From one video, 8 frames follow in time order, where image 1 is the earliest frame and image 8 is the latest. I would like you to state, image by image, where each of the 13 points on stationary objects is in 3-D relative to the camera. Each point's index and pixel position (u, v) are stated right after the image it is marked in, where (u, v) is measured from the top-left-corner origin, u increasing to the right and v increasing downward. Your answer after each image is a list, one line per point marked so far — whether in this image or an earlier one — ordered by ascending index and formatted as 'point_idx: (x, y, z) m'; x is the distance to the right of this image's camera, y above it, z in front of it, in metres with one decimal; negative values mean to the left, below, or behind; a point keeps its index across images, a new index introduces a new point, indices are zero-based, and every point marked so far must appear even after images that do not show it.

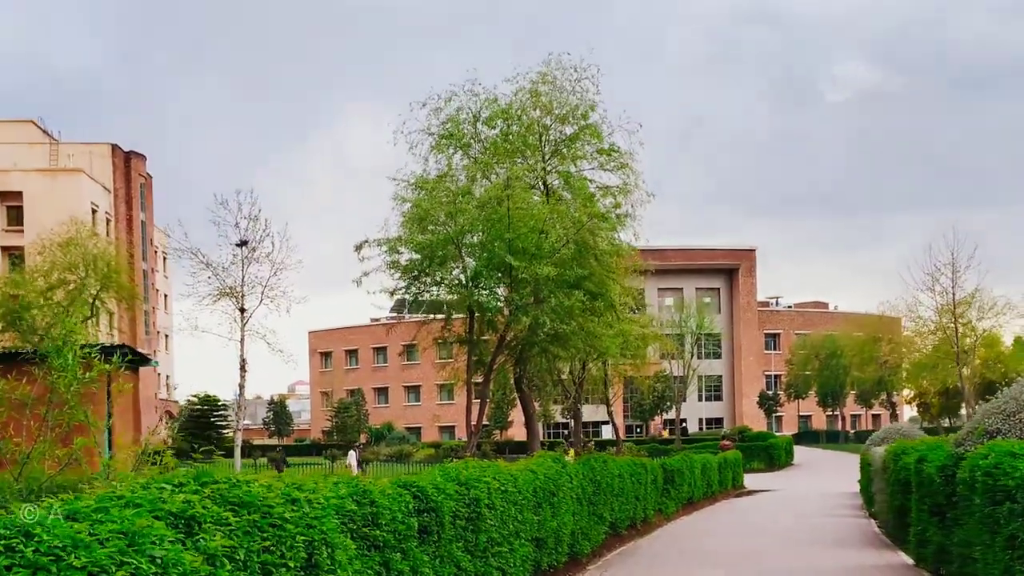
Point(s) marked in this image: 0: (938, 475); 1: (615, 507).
0: (+6.3, -2.8, +12.9) m
1: (+2.3, -4.7, +18.6) m
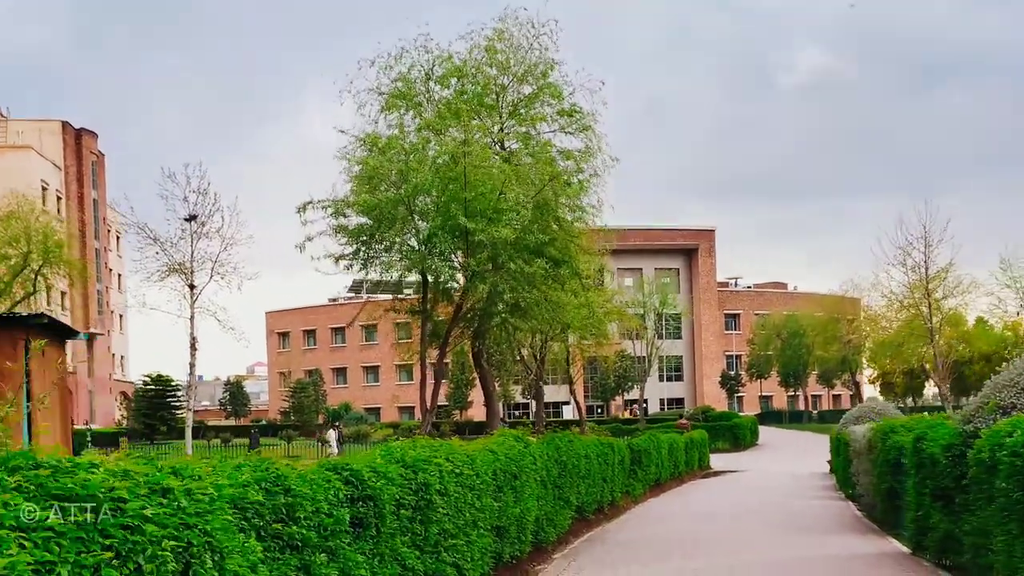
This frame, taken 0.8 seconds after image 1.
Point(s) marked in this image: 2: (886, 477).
0: (+5.8, -2.3, +11.6) m
1: (+1.4, -4.0, +17.2) m
2: (+6.9, -3.5, +15.9) m
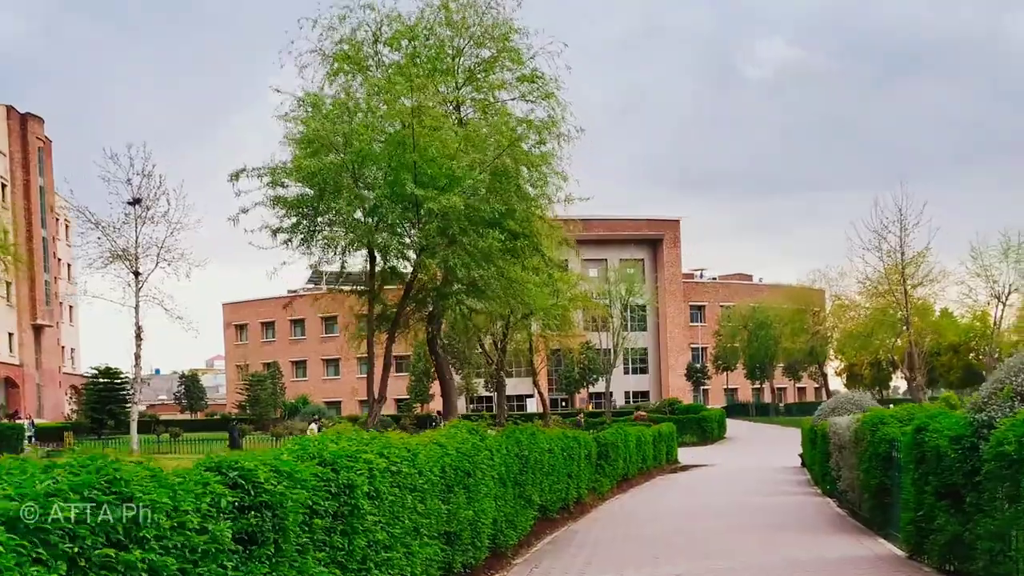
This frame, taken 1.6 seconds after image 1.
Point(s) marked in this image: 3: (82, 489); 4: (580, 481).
0: (+5.2, -1.9, +10.3) m
1: (+0.6, -3.7, +15.7) m
2: (+6.1, -3.1, +14.6) m
3: (-2.0, -1.0, +4.1) m
4: (+1.5, -4.3, +19.5) m
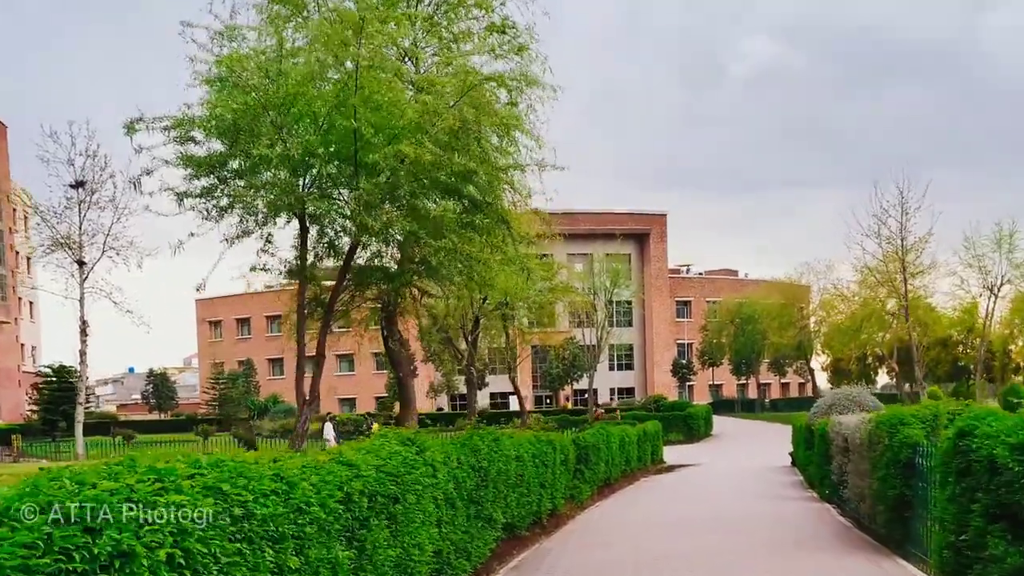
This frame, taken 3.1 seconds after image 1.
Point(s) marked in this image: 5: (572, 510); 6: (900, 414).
0: (+4.6, -1.6, +8.1) m
1: (0.0, -3.3, +13.4) m
2: (+5.5, -2.8, +12.4) m
3: (-2.5, -0.7, +1.8) m
4: (+0.8, -4.0, +17.3) m
5: (+1.3, -5.1, +19.9) m
6: (+5.7, -1.9, +12.8) m
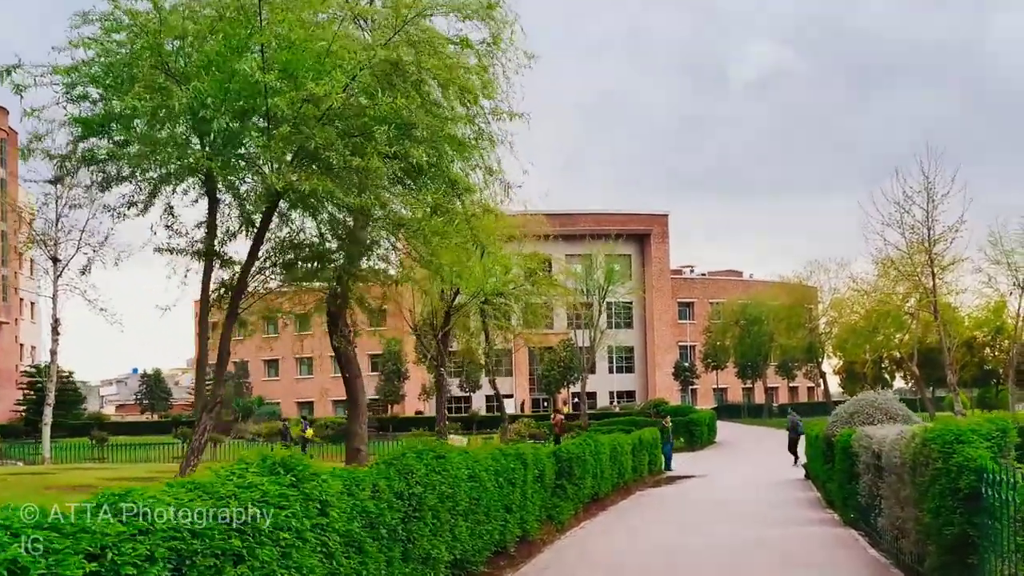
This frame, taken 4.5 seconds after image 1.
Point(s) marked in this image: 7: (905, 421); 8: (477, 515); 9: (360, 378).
0: (+4.0, -1.3, +5.3) m
1: (-0.6, -3.1, +10.7) m
2: (+4.9, -2.5, +9.6) m
3: (-3.1, -0.4, -1.0) m
4: (+0.2, -3.7, +14.5) m
5: (+0.8, -4.9, +17.1) m
6: (+5.1, -1.6, +10.0) m
7: (+8.6, -2.9, +19.0) m
8: (-0.4, -3.0, +11.6) m
9: (-3.1, -1.7, +17.8) m
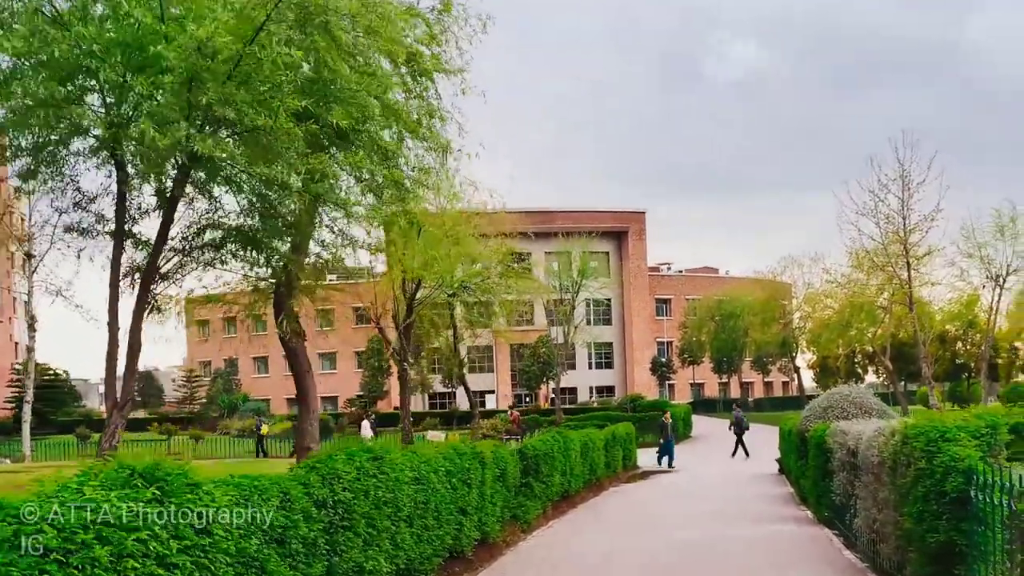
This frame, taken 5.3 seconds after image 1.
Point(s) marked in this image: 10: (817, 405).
0: (+3.5, -1.2, +4.5) m
1: (-1.2, -2.9, +9.7) m
2: (+4.3, -2.4, +8.8) m
3: (-3.4, -0.3, -2.0) m
4: (-0.5, -3.5, +13.6) m
5: (0.0, -4.7, +16.2) m
6: (+4.5, -1.5, +9.2) m
7: (+7.8, -2.7, +18.3) m
8: (-1.0, -2.8, +10.7) m
9: (-3.8, -1.5, +16.8) m
10: (+6.9, -2.6, +19.4) m
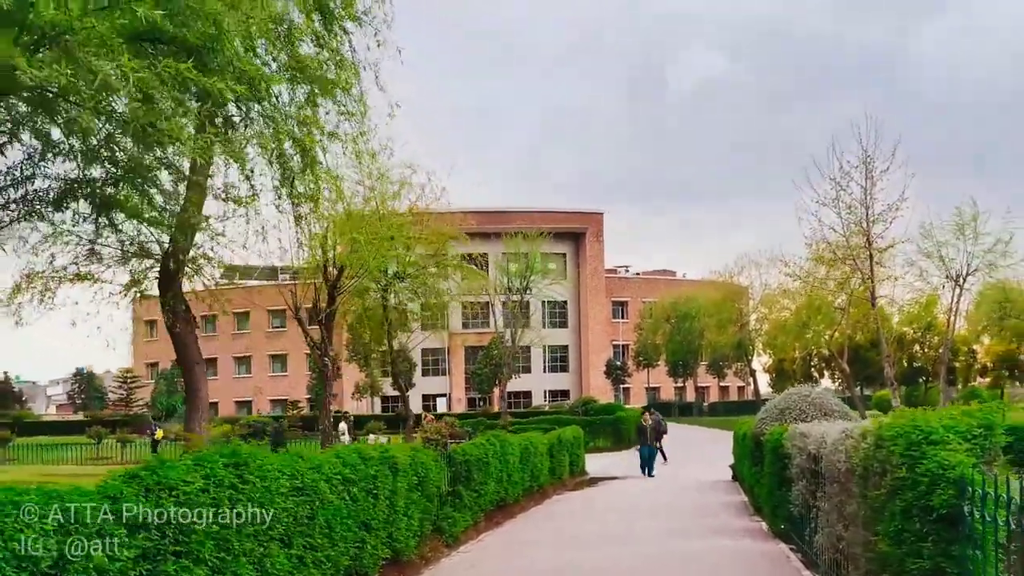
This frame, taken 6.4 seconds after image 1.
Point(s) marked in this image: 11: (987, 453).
0: (+2.9, -0.9, +2.9) m
1: (-2.2, -2.6, +8.0) m
2: (+3.4, -2.1, +7.3) m
3: (-3.8, +0.1, -3.8) m
4: (-1.6, -3.3, +11.8) m
5: (-1.2, -4.4, +14.5) m
6: (+3.6, -1.2, +7.7) m
7: (+6.5, -2.5, +16.9) m
8: (-2.0, -2.6, +8.9) m
9: (-5.1, -1.2, +14.9) m
10: (+5.5, -2.5, +18.0) m
11: (+4.1, -1.4, +7.5) m
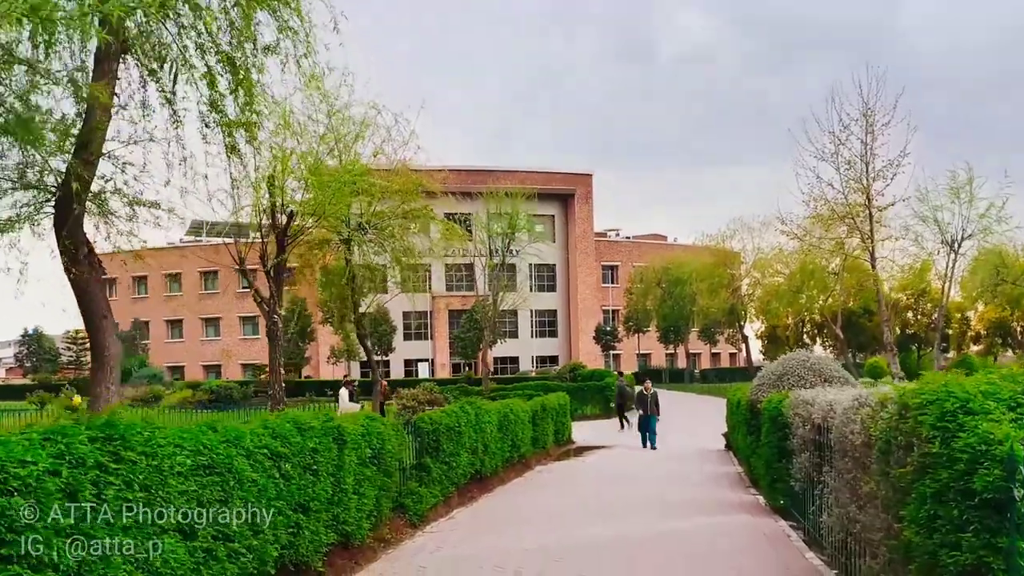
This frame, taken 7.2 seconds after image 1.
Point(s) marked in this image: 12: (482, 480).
0: (+2.5, -0.6, +1.5) m
1: (-2.6, -2.1, +6.5) m
2: (+3.0, -1.7, +5.9) m
3: (-4.1, +0.2, -5.4) m
4: (-2.0, -2.6, +10.4) m
5: (-1.7, -3.7, +13.1) m
6: (+3.2, -0.7, +6.3) m
7: (+6.0, -1.7, +15.6) m
8: (-2.4, -2.0, +7.4) m
9: (-5.5, -0.5, +13.4) m
10: (+5.0, -1.6, +16.6) m
11: (+3.7, -1.0, +6.1) m
12: (-0.7, -4.1, +18.4) m
